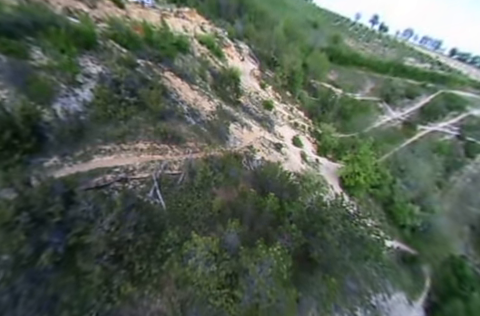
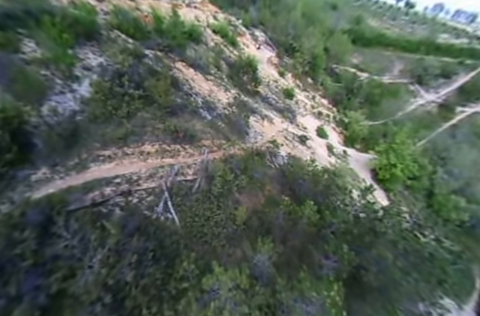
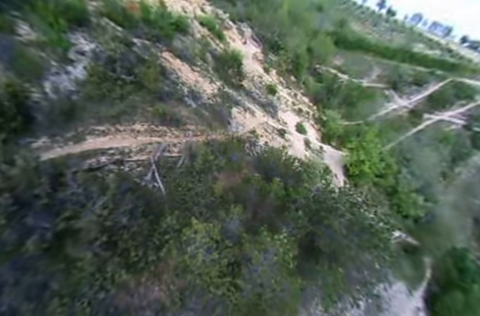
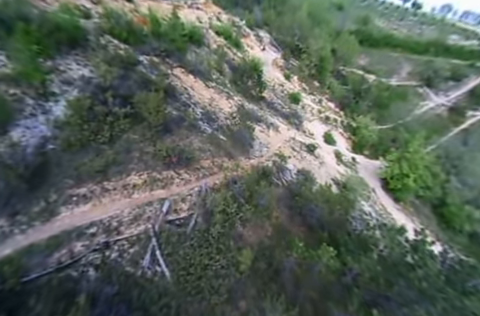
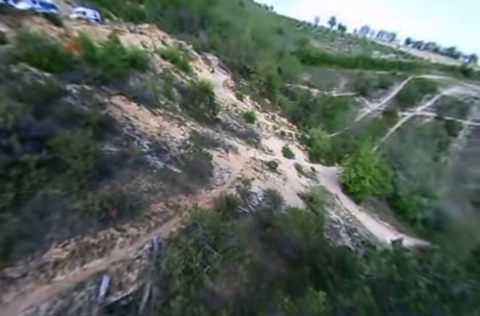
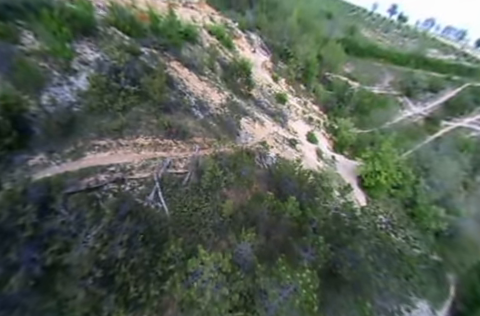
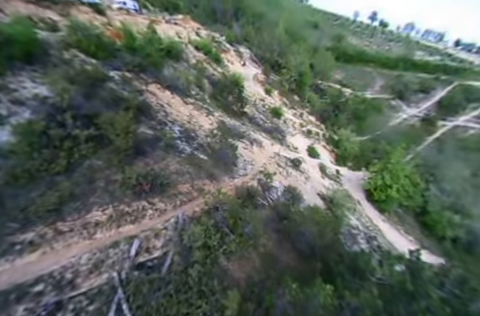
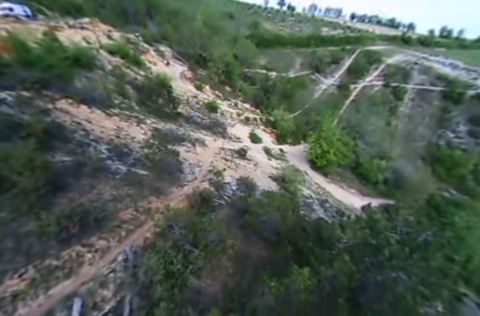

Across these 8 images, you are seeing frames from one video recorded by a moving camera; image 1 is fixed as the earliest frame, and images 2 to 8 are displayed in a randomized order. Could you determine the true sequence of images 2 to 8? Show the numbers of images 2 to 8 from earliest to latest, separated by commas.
3, 6, 2, 4, 7, 5, 8
